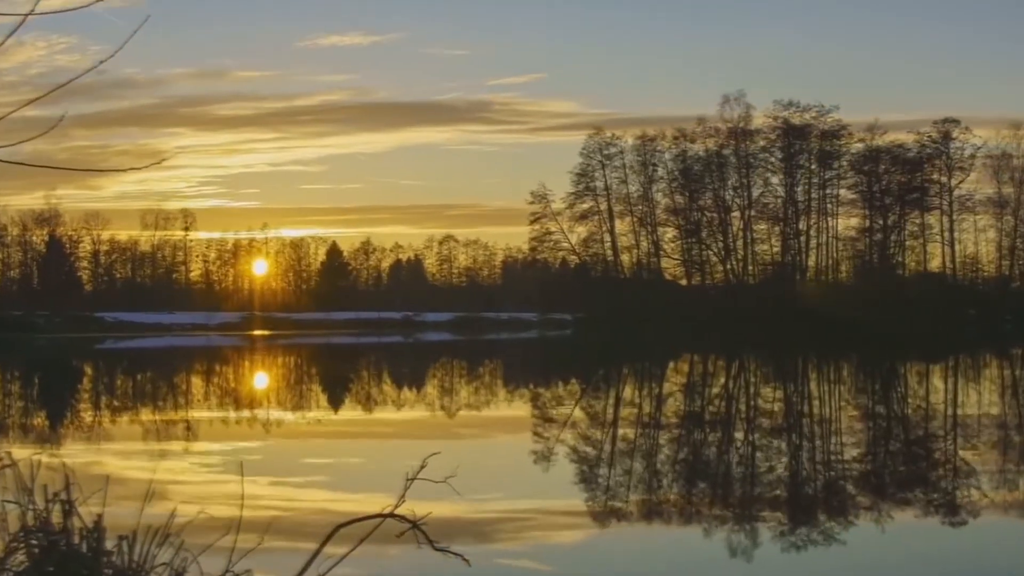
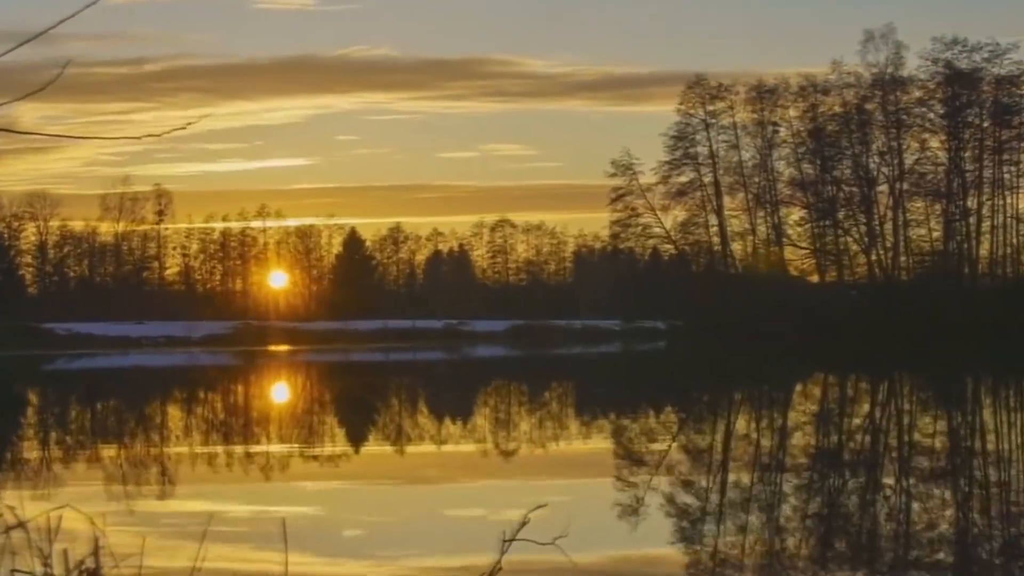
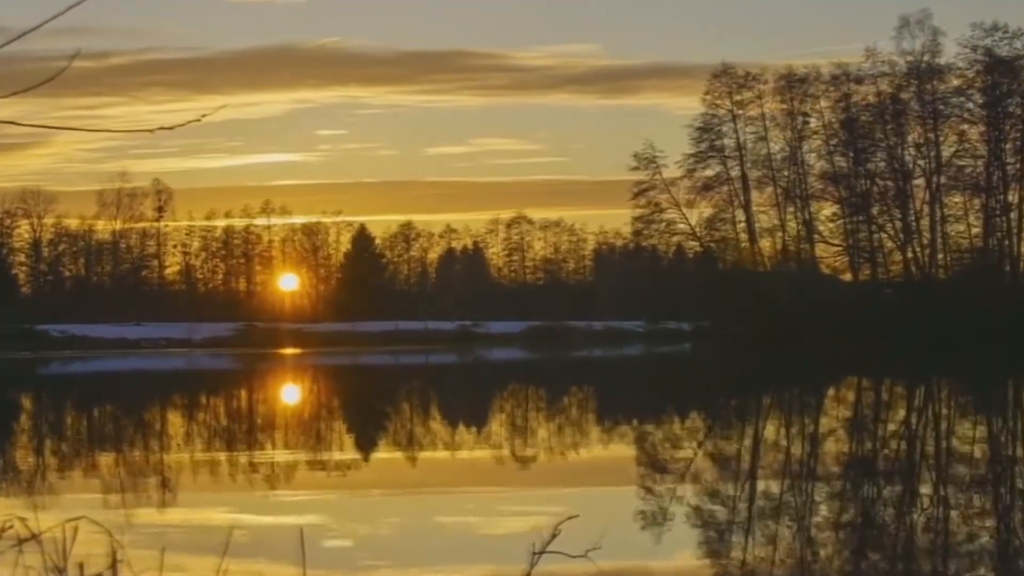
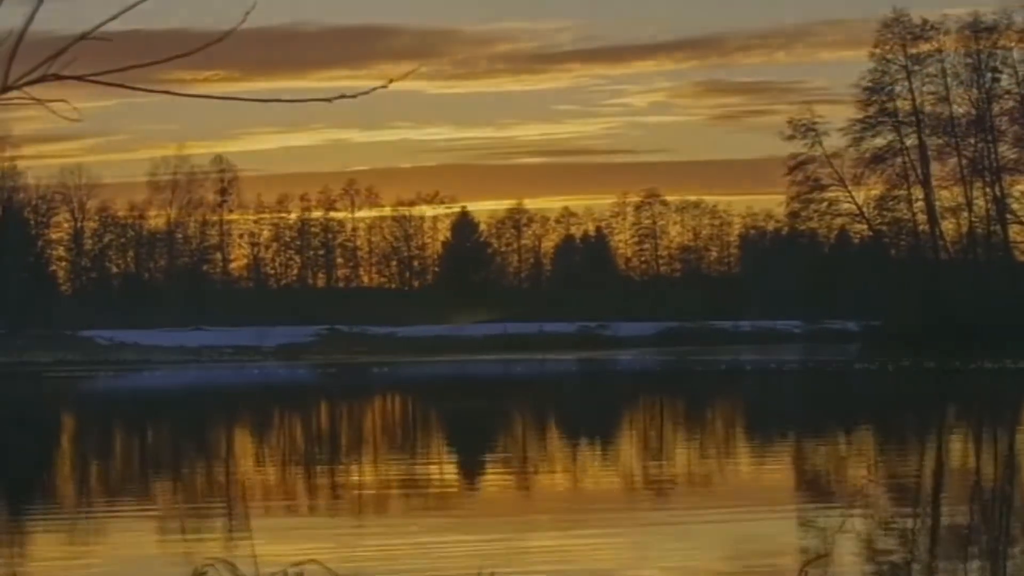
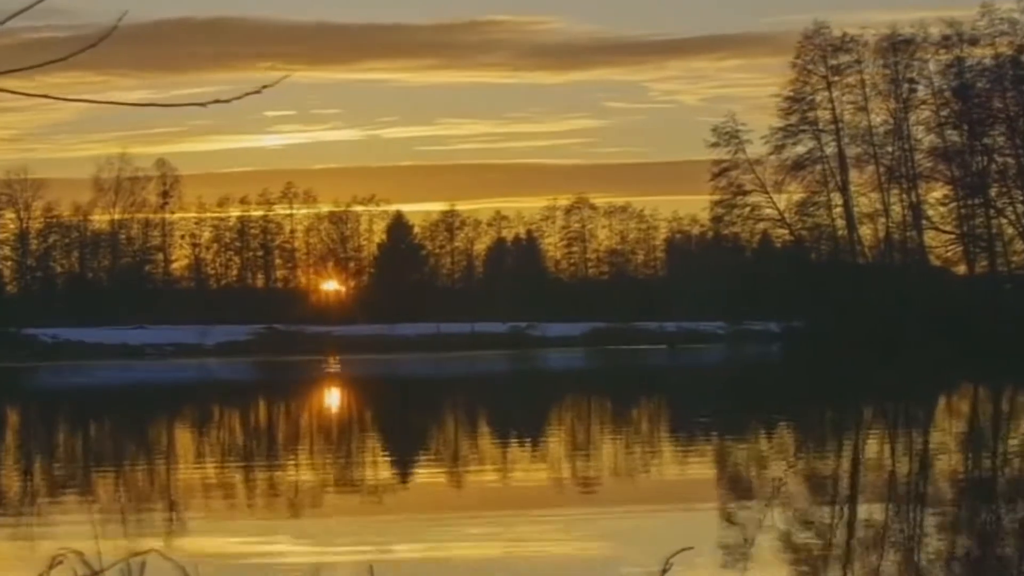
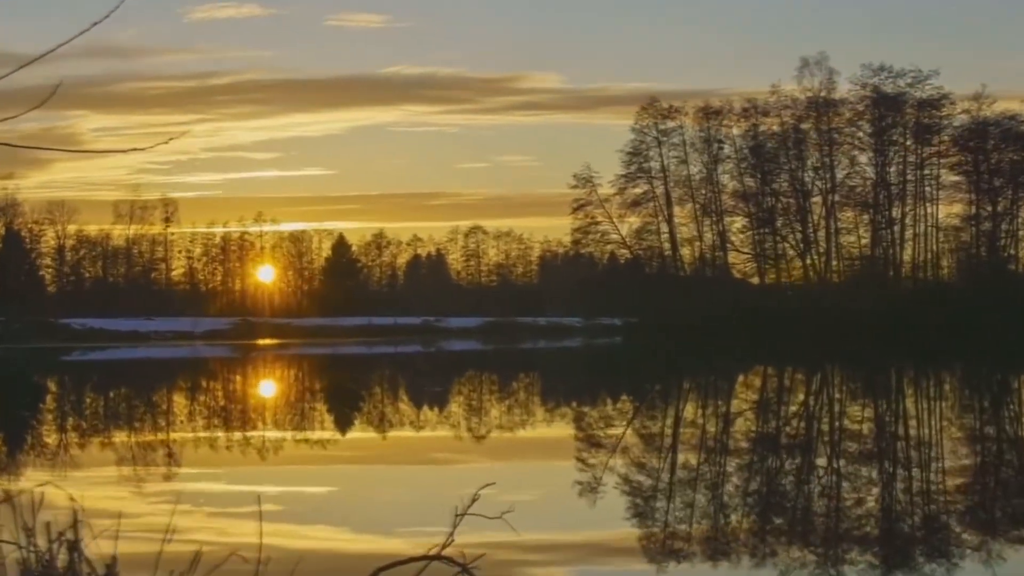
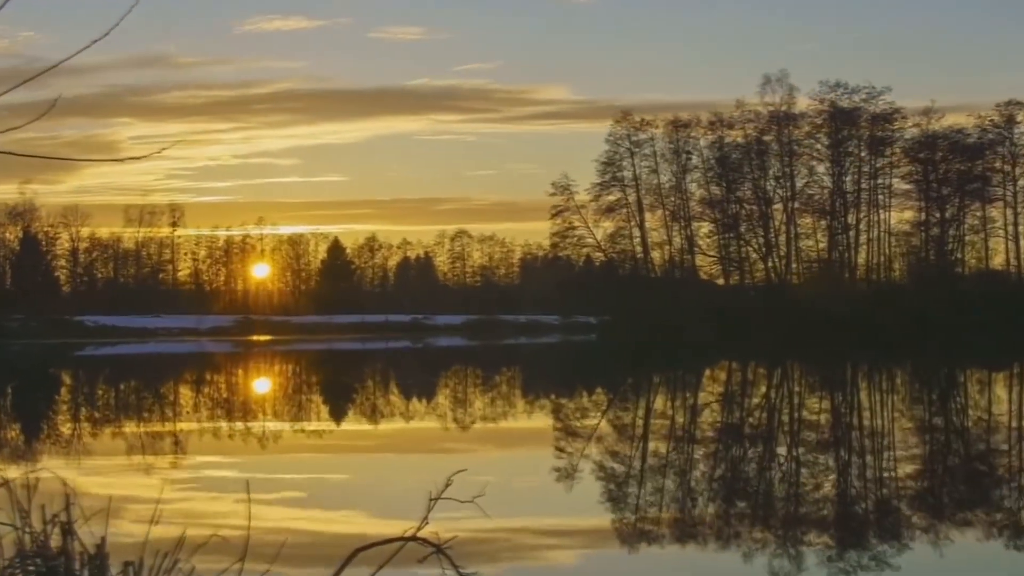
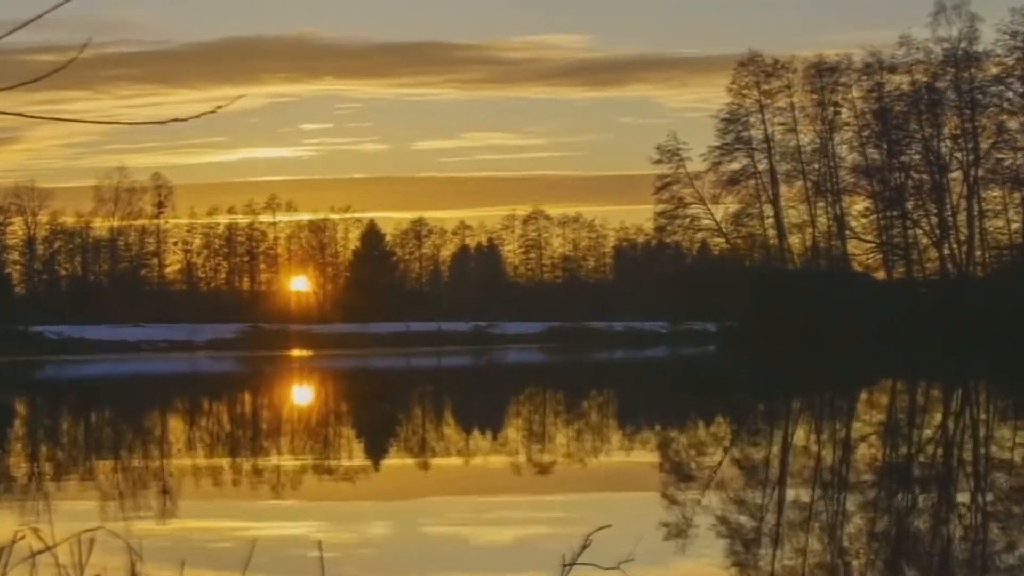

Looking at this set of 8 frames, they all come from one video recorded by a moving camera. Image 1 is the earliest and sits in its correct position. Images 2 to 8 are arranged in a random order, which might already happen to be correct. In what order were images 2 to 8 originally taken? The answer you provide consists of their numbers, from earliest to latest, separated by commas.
7, 6, 2, 3, 8, 5, 4
